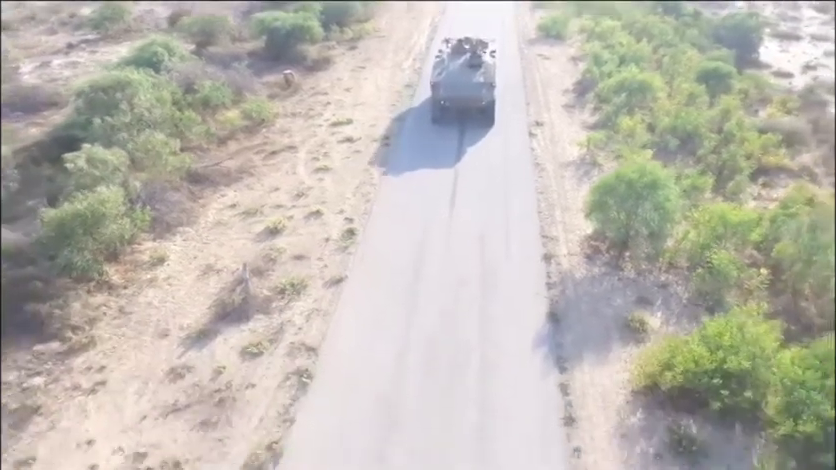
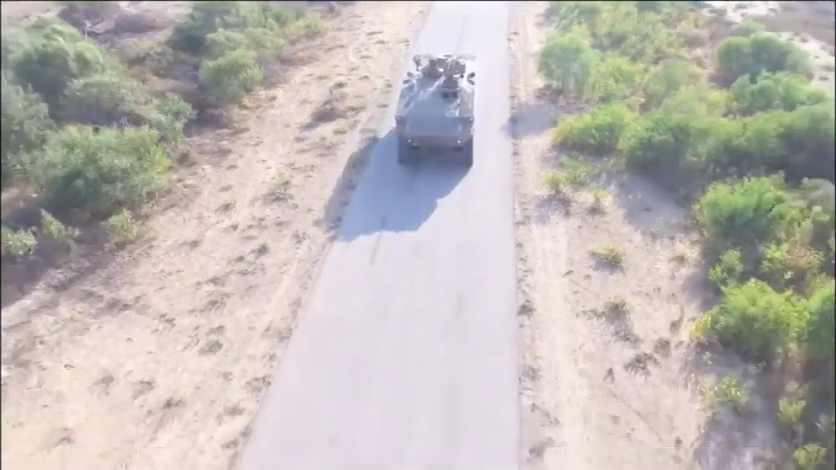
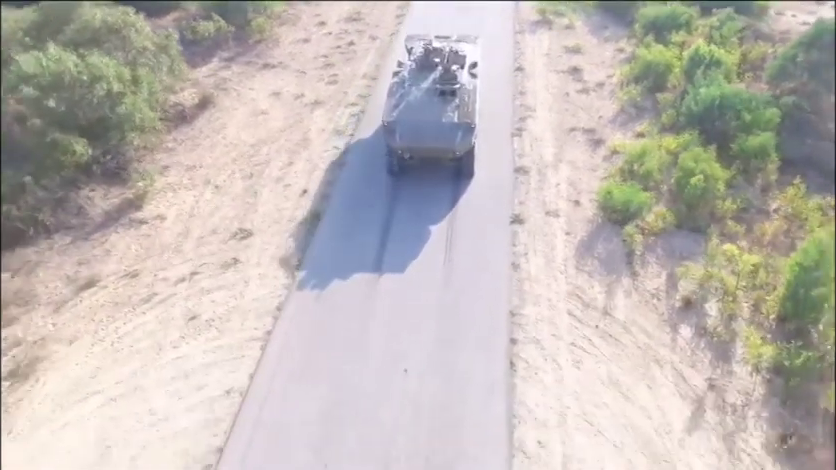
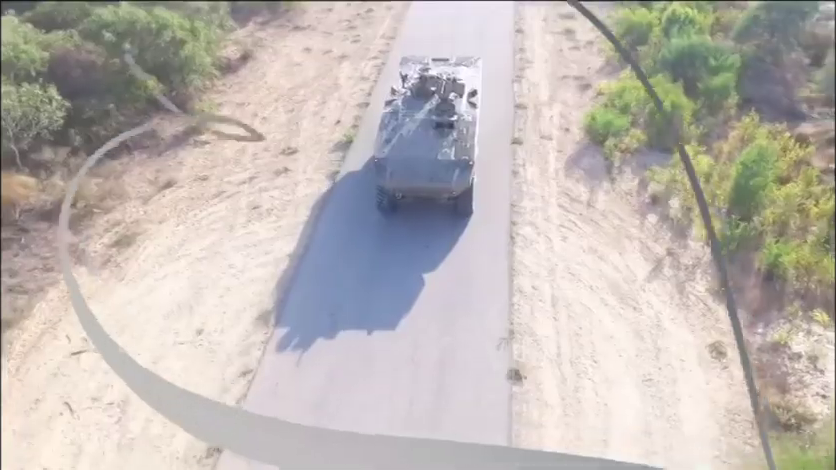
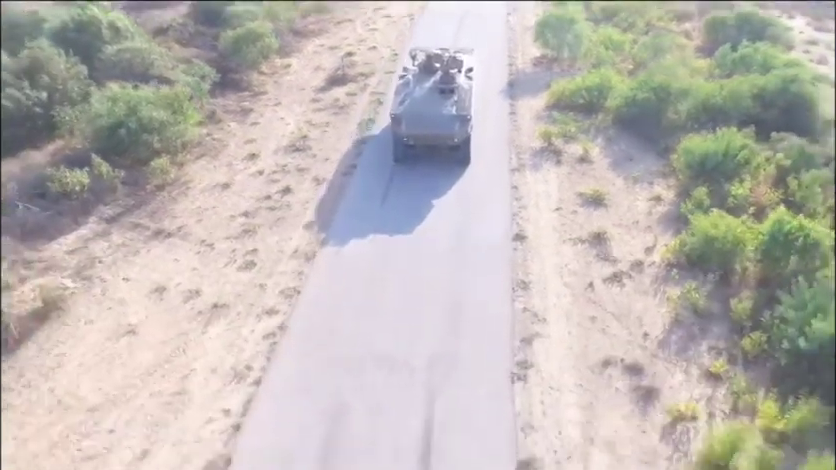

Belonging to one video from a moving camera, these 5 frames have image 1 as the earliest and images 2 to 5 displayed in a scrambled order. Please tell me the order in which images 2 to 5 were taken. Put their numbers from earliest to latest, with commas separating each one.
2, 5, 3, 4
